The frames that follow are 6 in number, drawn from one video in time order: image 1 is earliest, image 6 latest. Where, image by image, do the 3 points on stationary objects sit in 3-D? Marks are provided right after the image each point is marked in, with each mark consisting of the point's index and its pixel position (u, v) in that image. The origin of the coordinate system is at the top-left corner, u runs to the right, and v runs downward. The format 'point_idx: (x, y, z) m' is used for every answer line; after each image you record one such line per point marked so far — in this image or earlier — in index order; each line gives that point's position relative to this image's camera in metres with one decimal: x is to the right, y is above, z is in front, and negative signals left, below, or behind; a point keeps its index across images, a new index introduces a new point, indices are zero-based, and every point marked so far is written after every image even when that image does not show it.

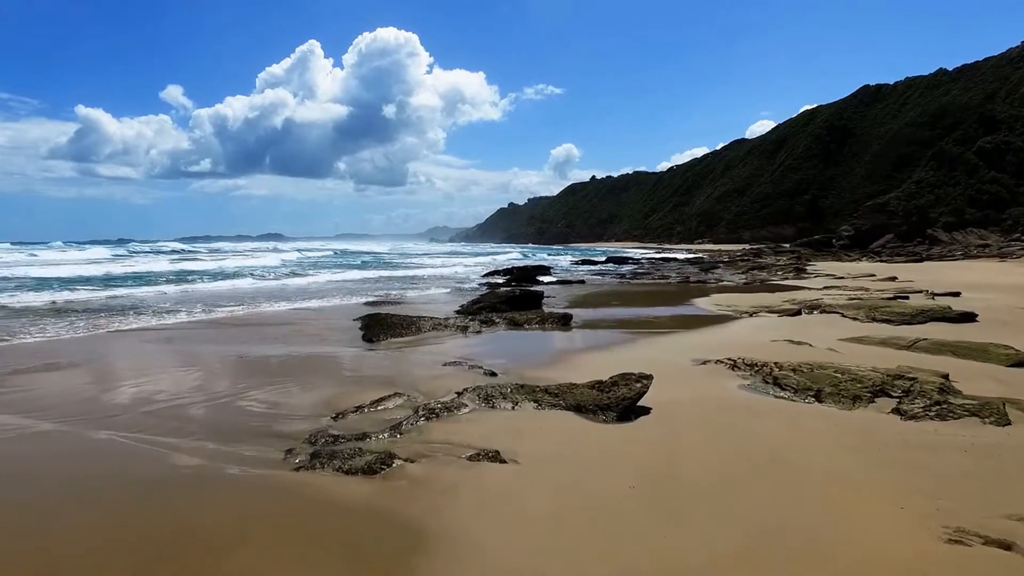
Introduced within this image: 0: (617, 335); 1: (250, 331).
0: (+1.8, -0.9, +9.7) m
1: (-5.3, -0.9, +11.1) m
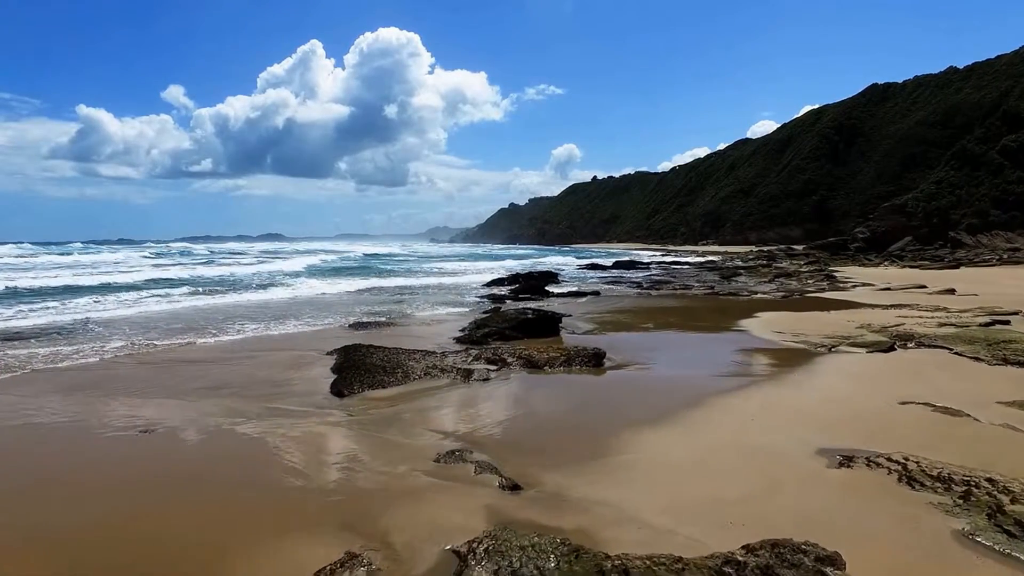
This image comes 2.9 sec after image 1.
0: (+2.0, -1.3, +7.2) m
1: (-5.0, -1.4, +8.6) m
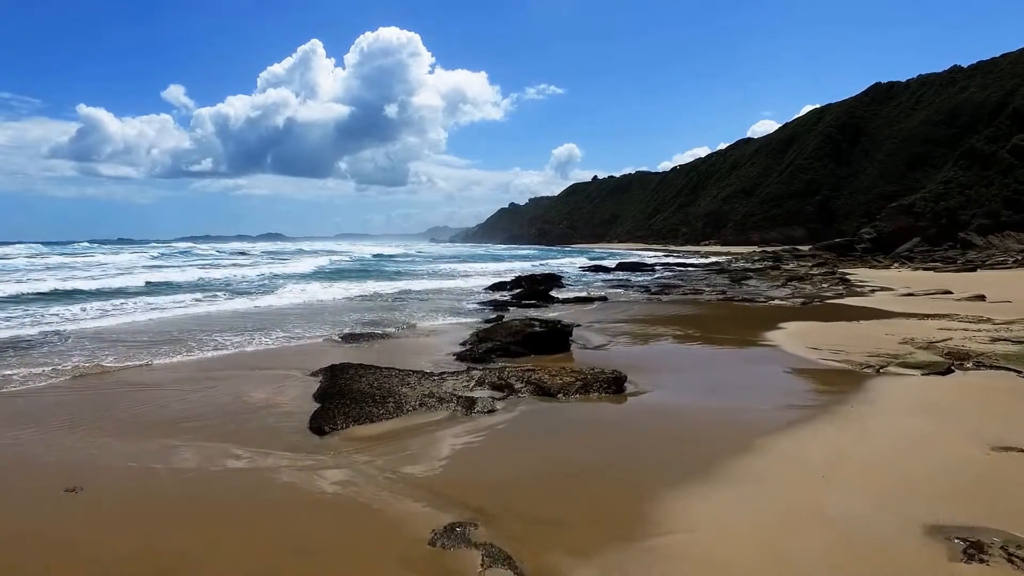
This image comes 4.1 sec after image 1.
0: (+2.1, -1.5, +6.1) m
1: (-4.9, -1.6, +7.5) m
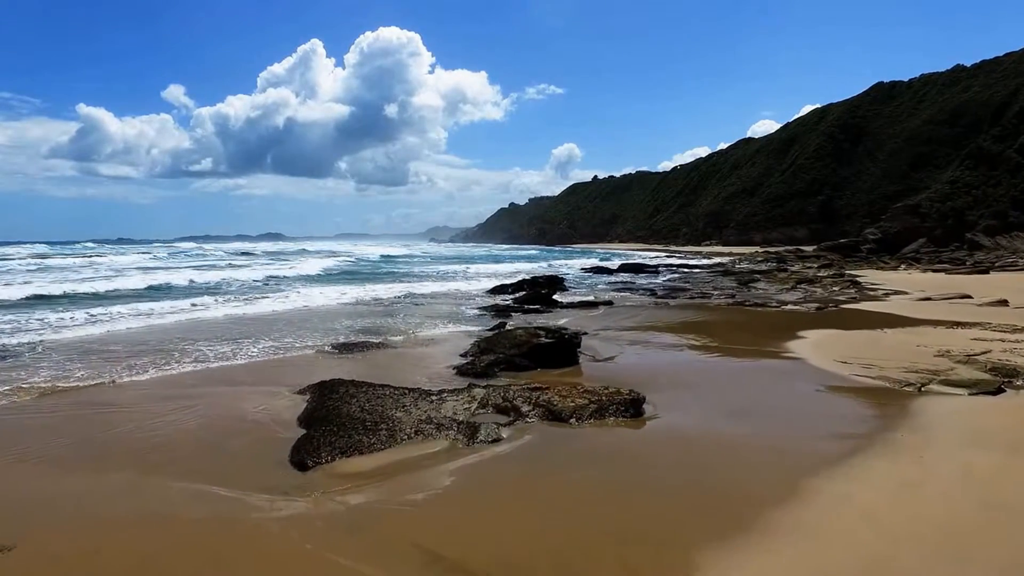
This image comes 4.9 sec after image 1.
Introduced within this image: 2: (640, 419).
0: (+2.2, -1.6, +5.4) m
1: (-4.8, -1.7, +6.8) m
2: (+1.5, -1.5, +6.7) m
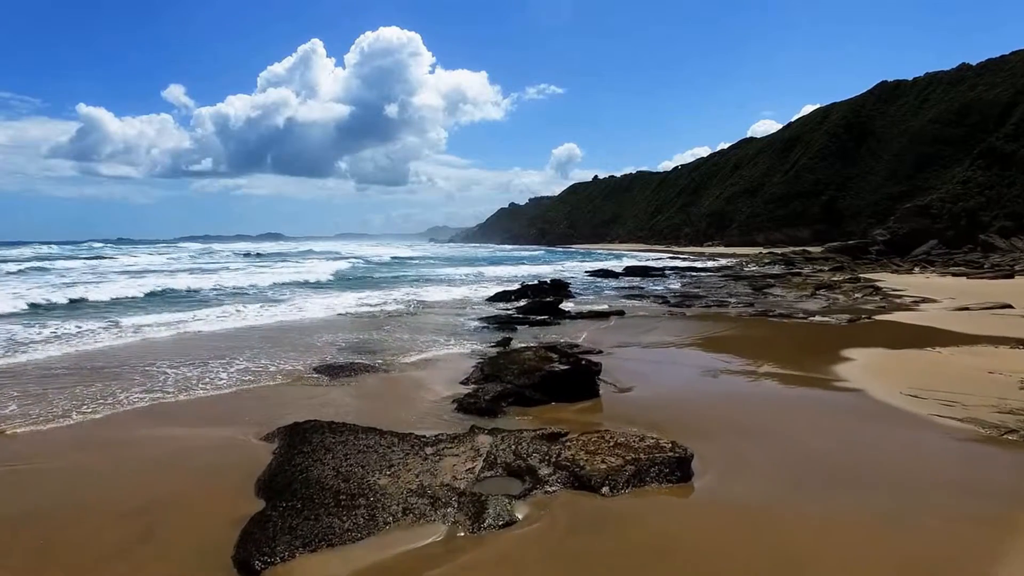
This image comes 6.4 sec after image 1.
0: (+2.4, -1.9, +4.0) m
1: (-4.7, -2.0, +5.4) m
2: (+1.7, -1.8, +5.3) m
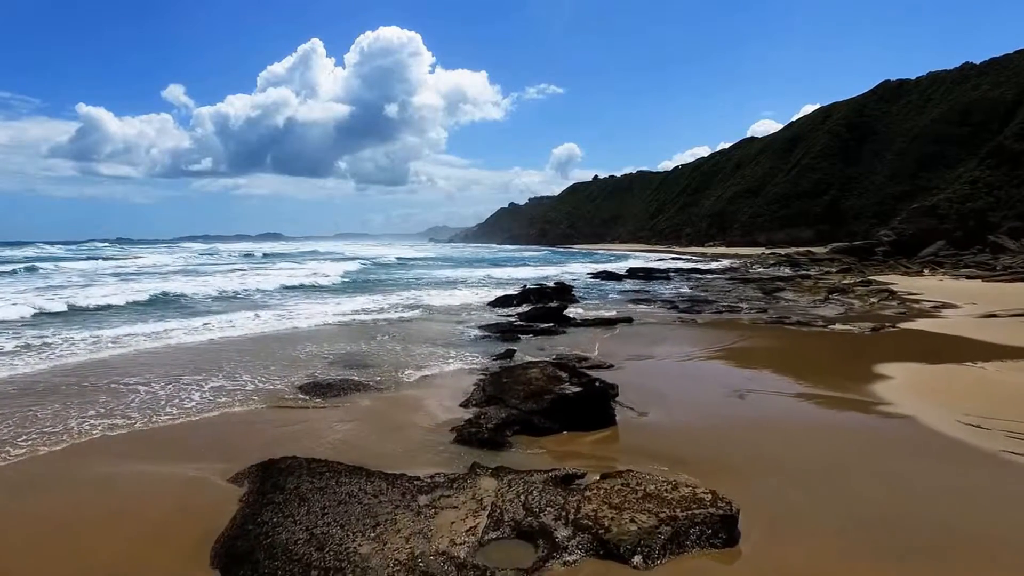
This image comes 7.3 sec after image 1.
0: (+2.5, -2.1, +3.0) m
1: (-4.6, -2.2, +4.4) m
2: (+1.7, -2.0, +4.4) m
